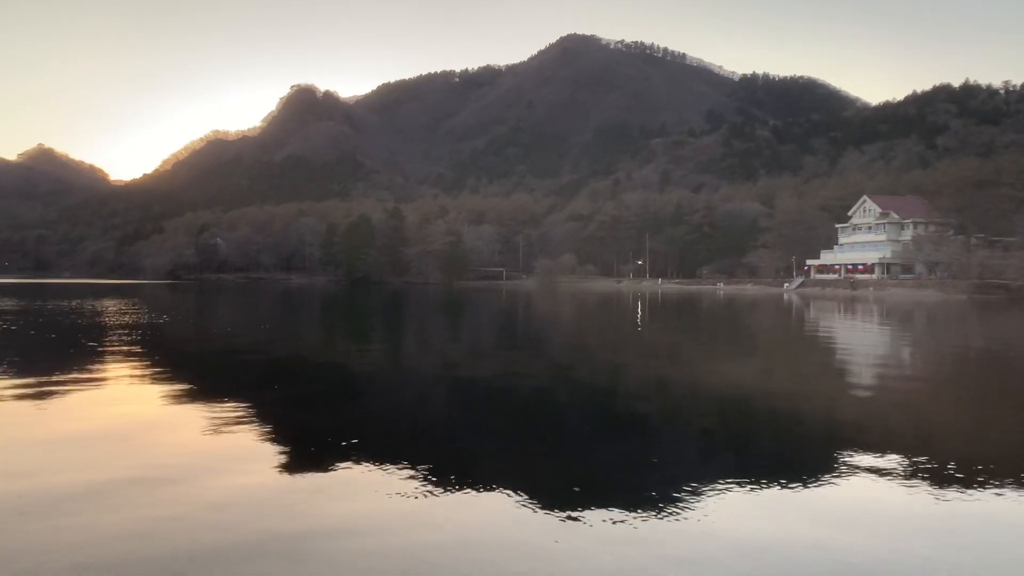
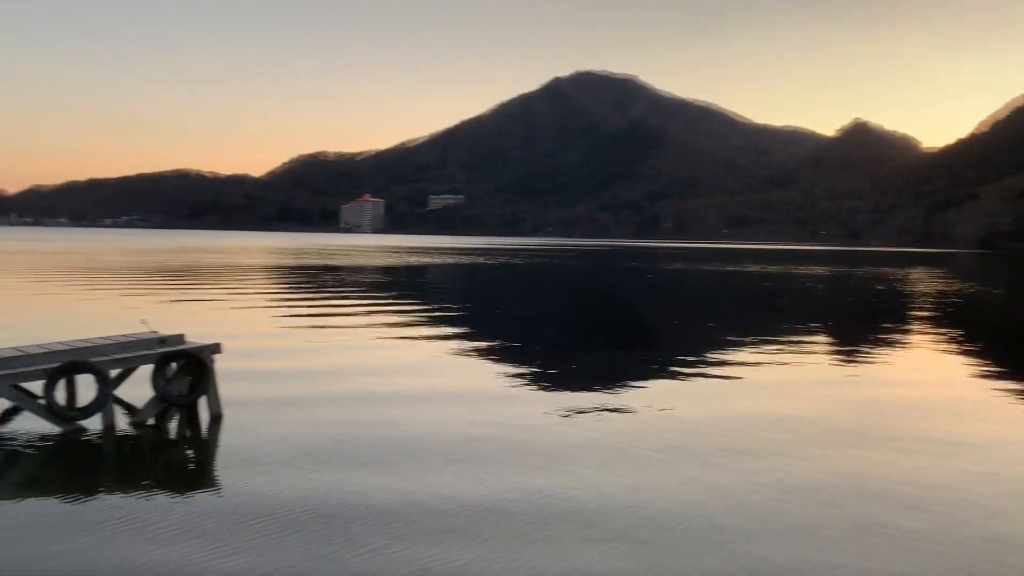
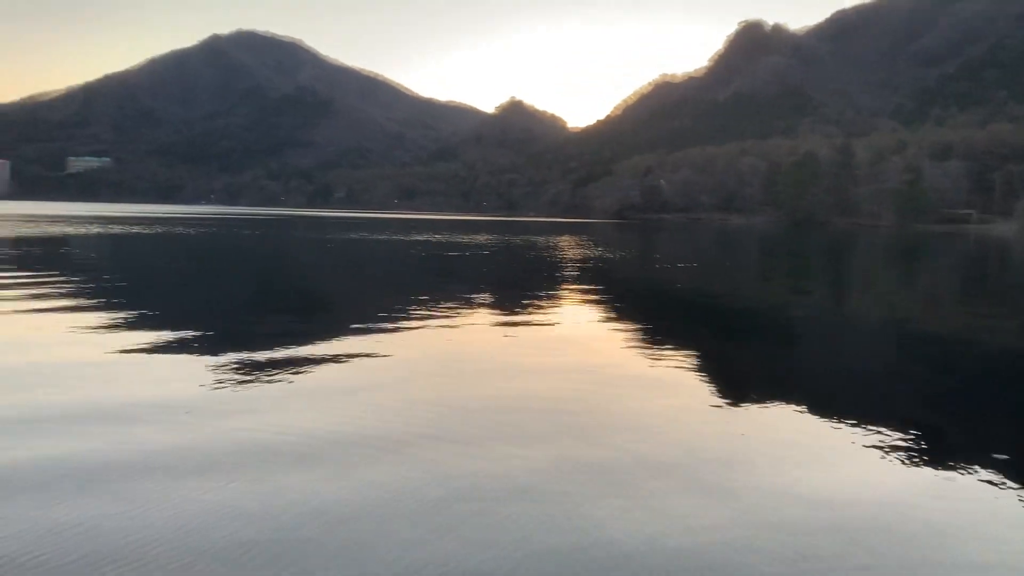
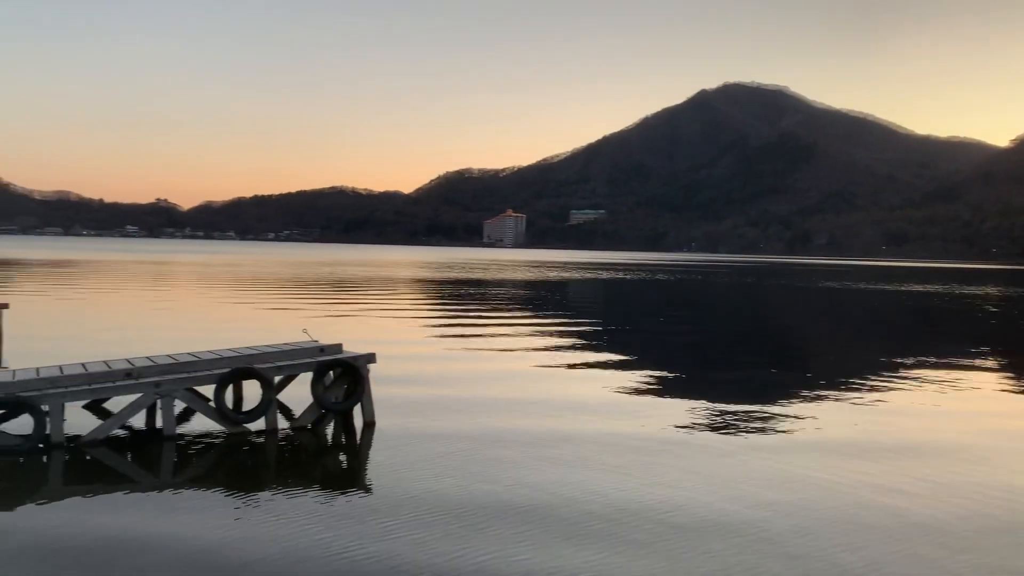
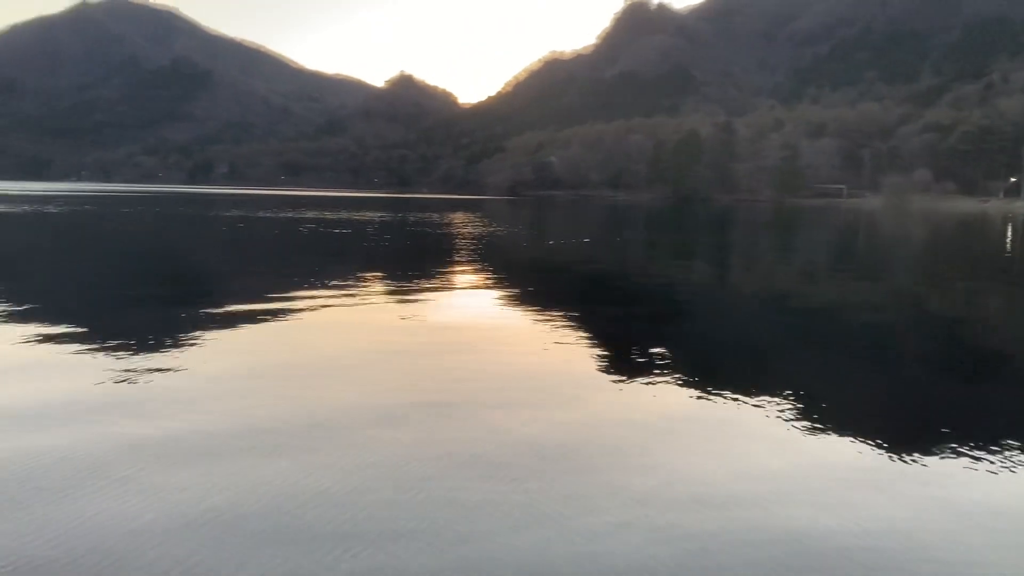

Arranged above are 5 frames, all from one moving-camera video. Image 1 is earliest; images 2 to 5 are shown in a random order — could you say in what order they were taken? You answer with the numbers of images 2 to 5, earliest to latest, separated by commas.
5, 3, 2, 4
